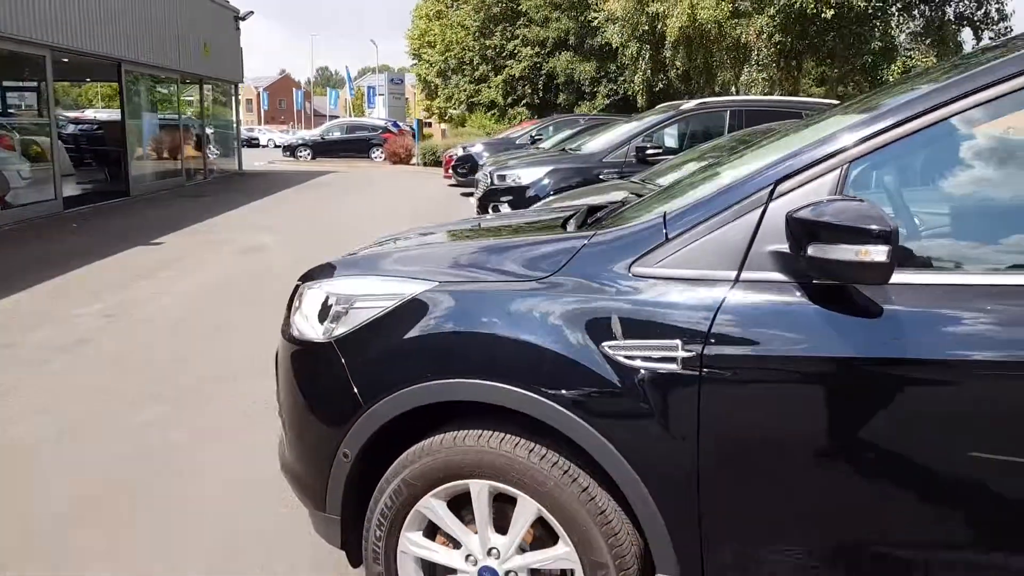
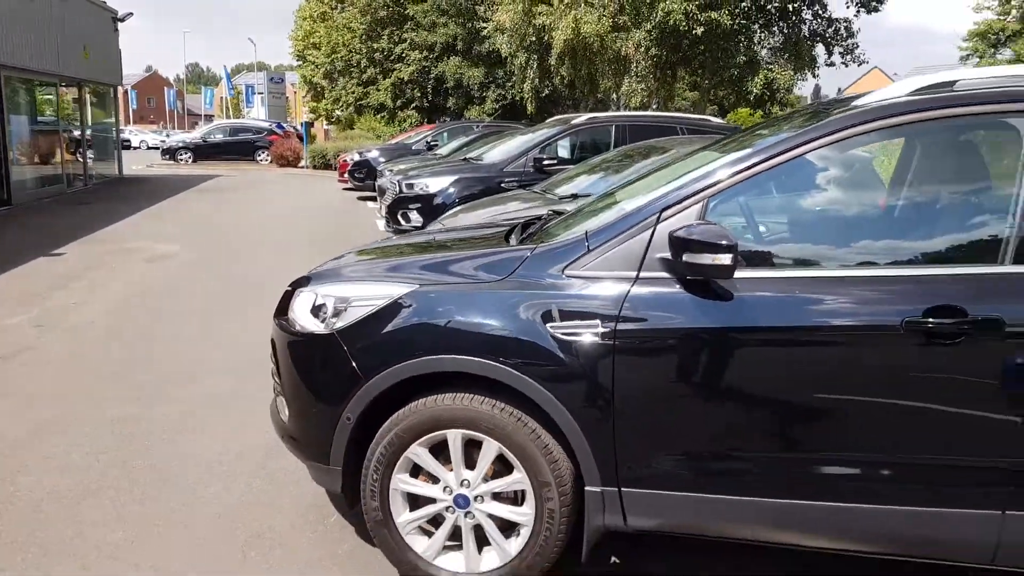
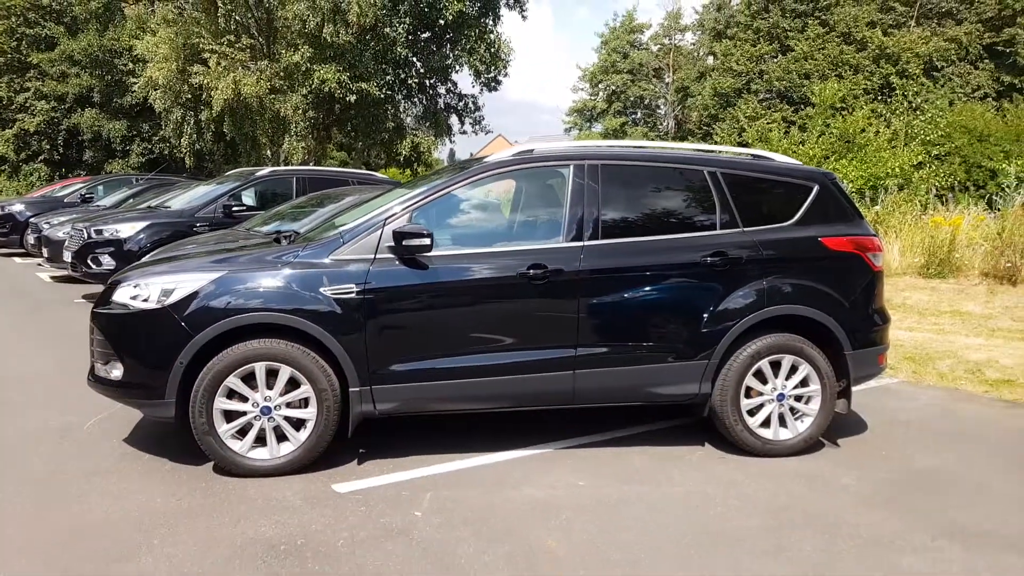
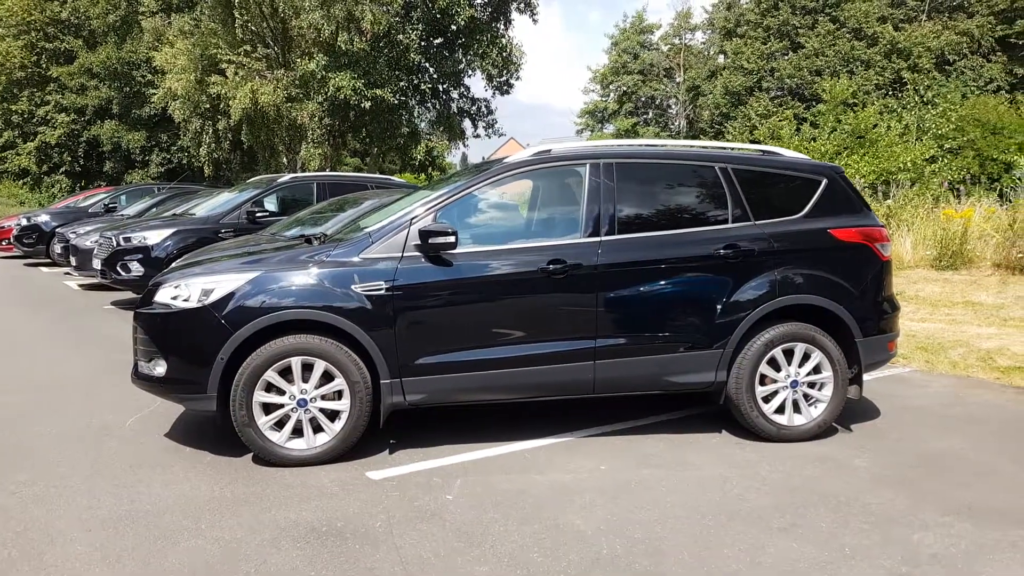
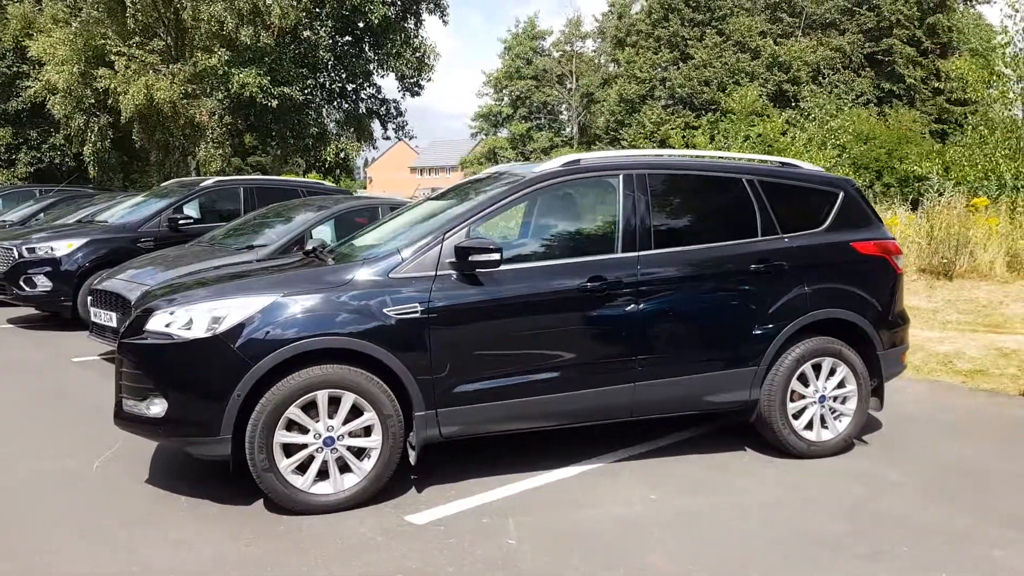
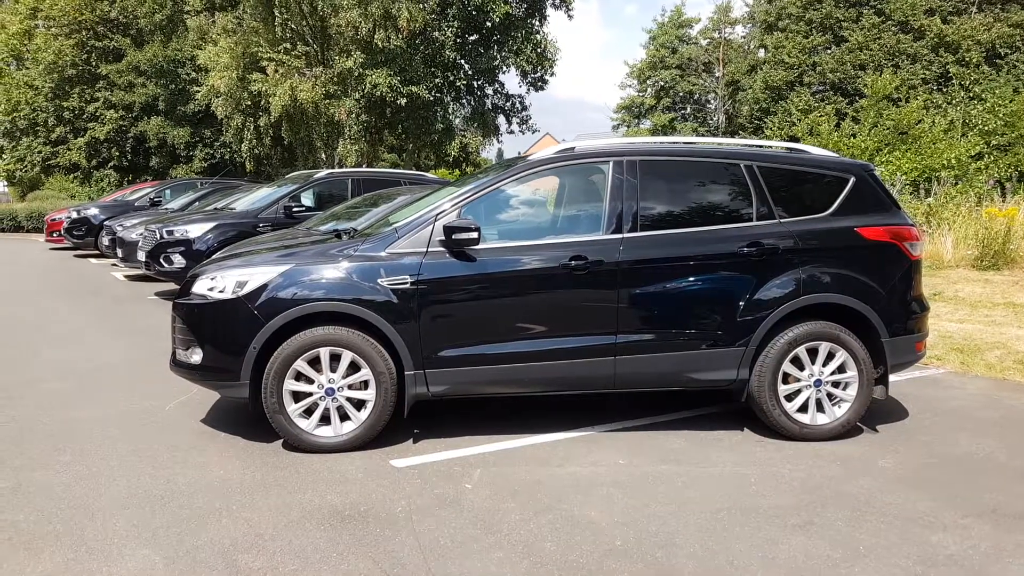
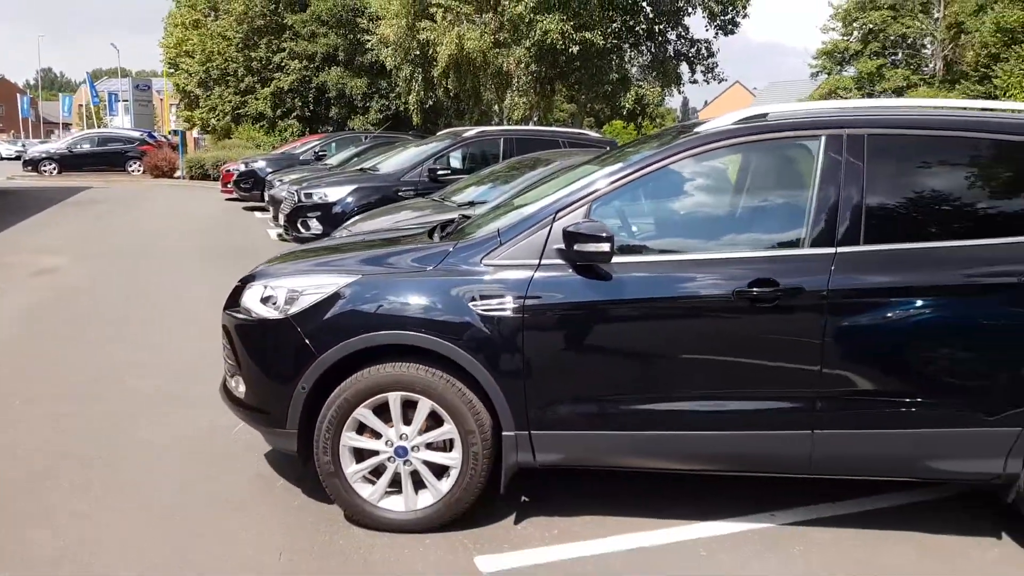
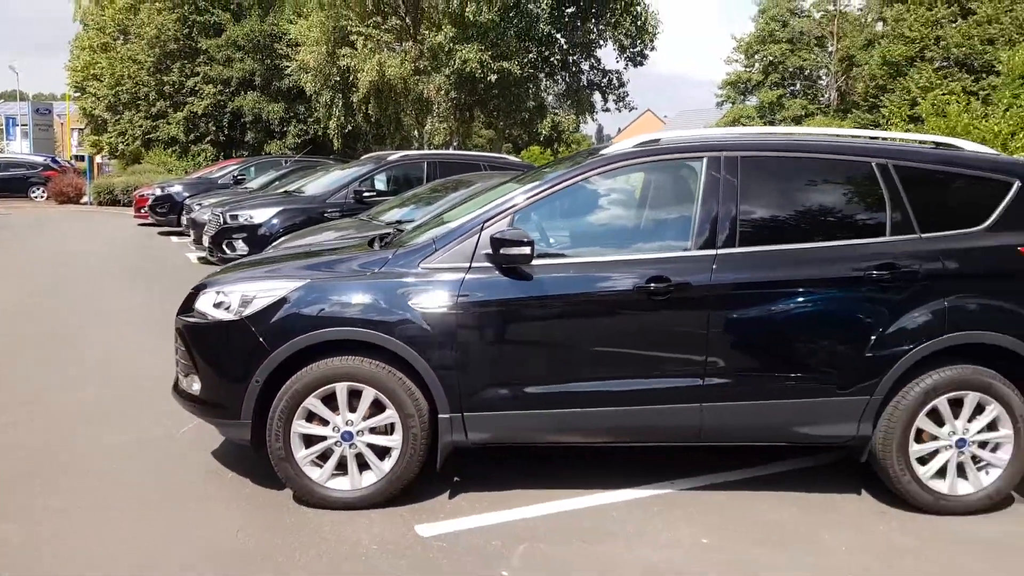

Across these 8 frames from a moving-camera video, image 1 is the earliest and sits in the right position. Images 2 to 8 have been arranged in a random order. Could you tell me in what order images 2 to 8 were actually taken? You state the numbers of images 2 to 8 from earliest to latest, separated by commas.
2, 7, 8, 3, 6, 4, 5
